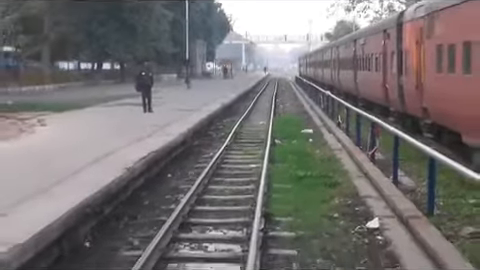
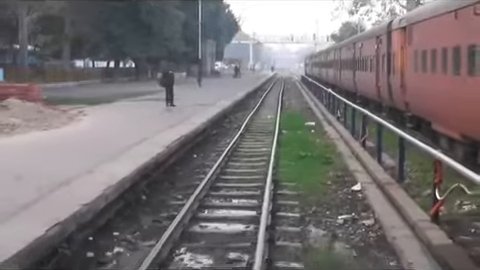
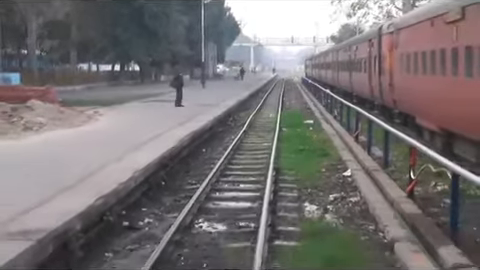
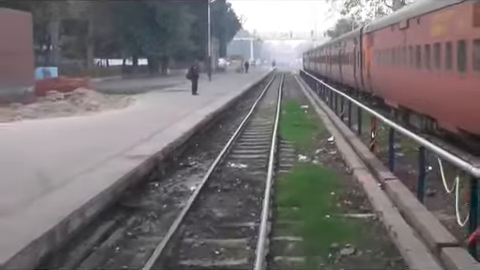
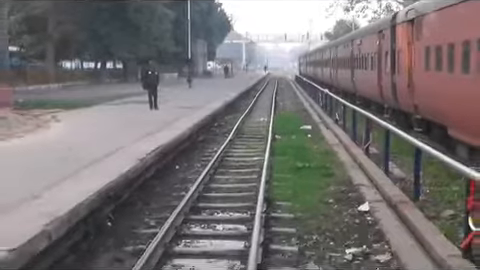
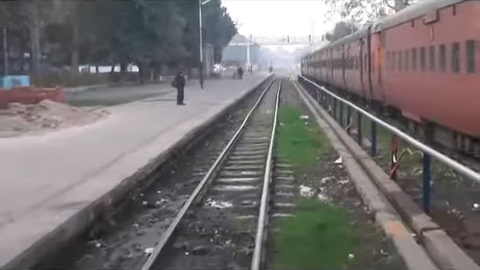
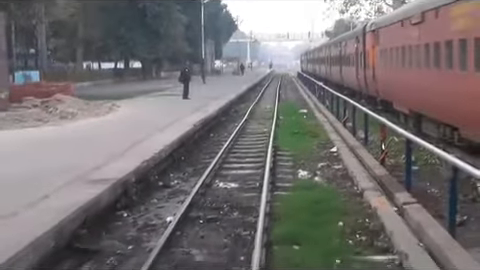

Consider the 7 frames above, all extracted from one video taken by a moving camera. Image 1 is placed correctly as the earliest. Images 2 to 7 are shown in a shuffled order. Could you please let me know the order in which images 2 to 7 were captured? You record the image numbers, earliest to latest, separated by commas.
5, 2, 3, 6, 7, 4
